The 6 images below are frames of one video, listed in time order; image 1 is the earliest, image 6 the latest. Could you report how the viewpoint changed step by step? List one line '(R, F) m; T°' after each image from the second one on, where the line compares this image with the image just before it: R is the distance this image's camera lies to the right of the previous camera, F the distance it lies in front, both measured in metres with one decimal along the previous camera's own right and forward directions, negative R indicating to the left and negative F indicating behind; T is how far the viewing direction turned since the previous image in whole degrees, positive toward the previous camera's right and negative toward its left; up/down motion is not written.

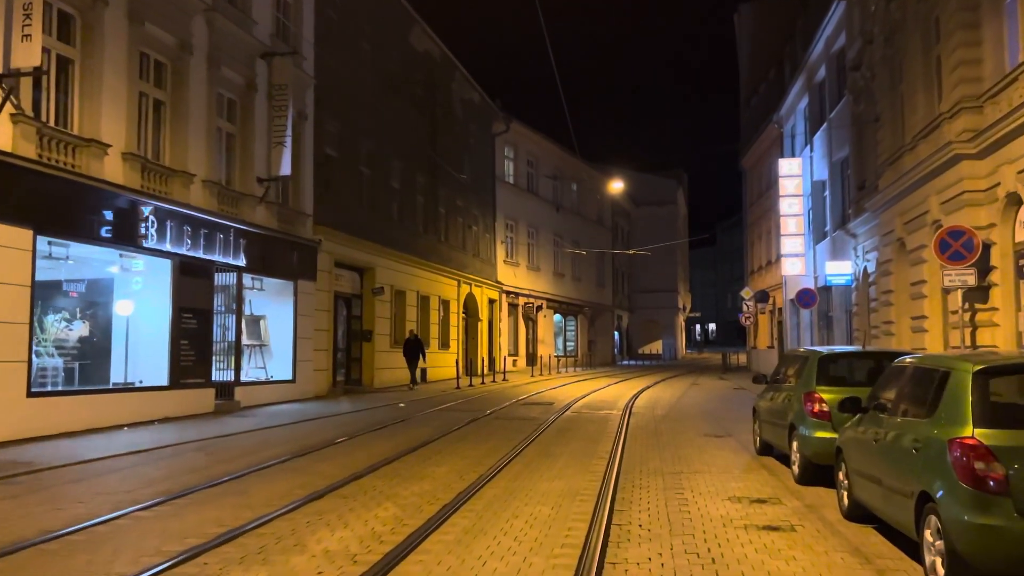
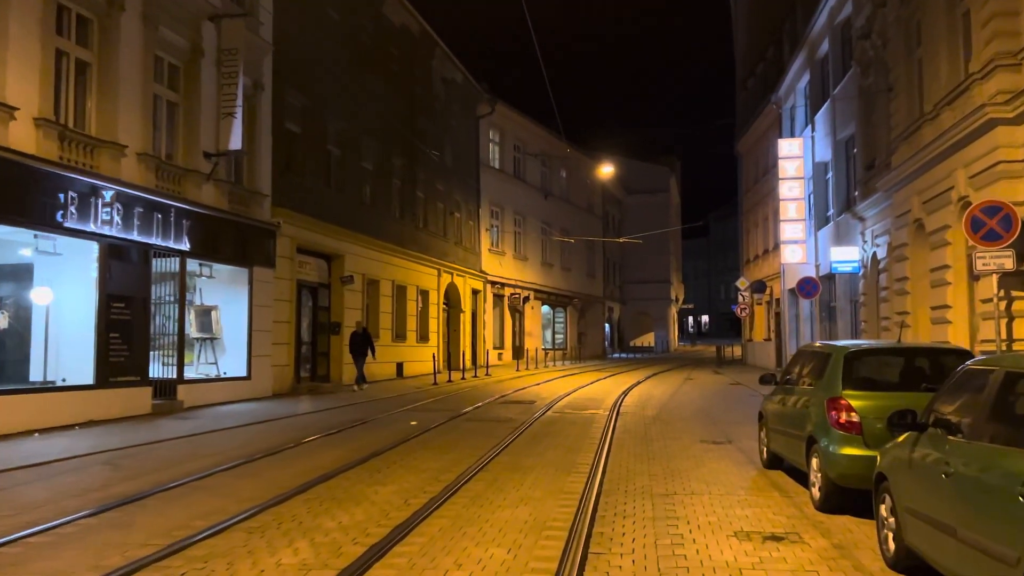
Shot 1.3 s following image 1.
(+0.4, +1.8) m; +1°
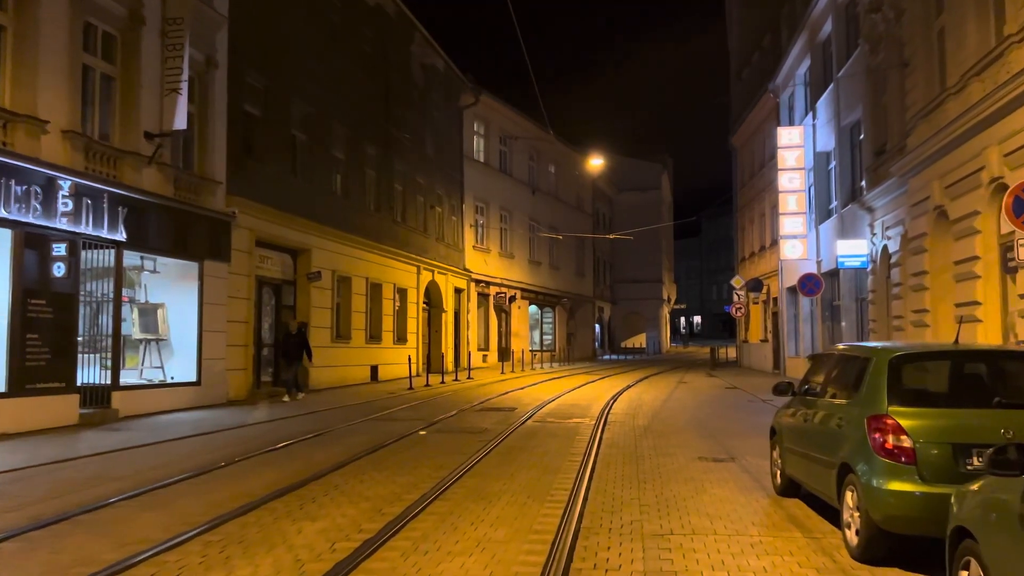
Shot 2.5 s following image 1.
(+0.3, +1.7) m; +1°
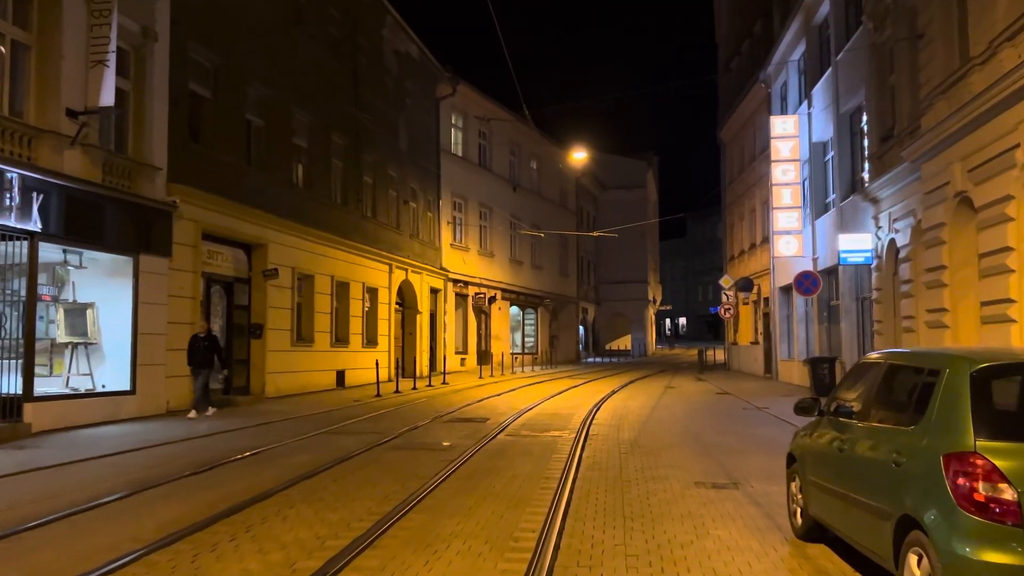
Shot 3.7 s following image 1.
(+0.3, +1.7) m; +1°
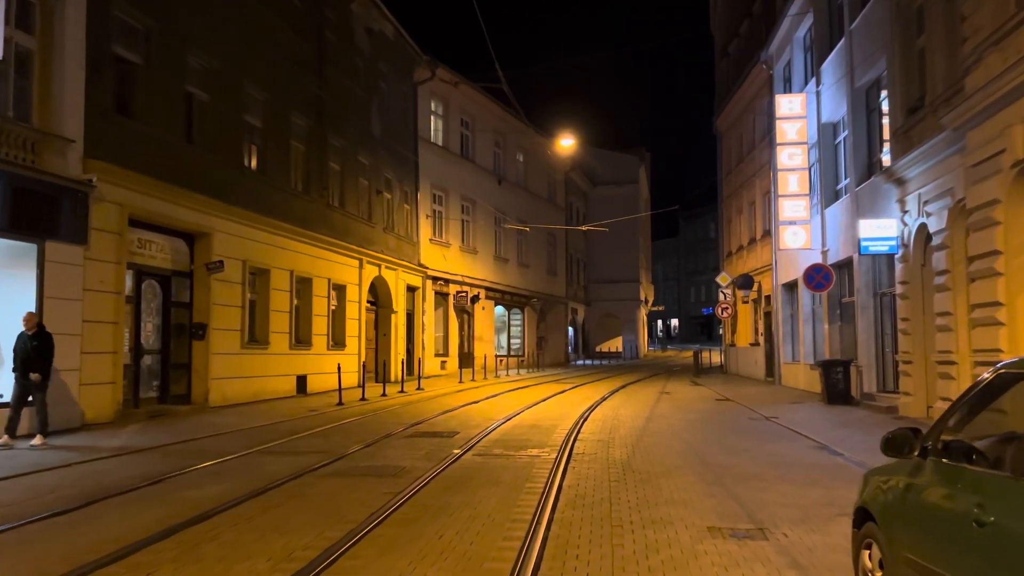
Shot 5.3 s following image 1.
(+0.3, +2.2) m; +1°
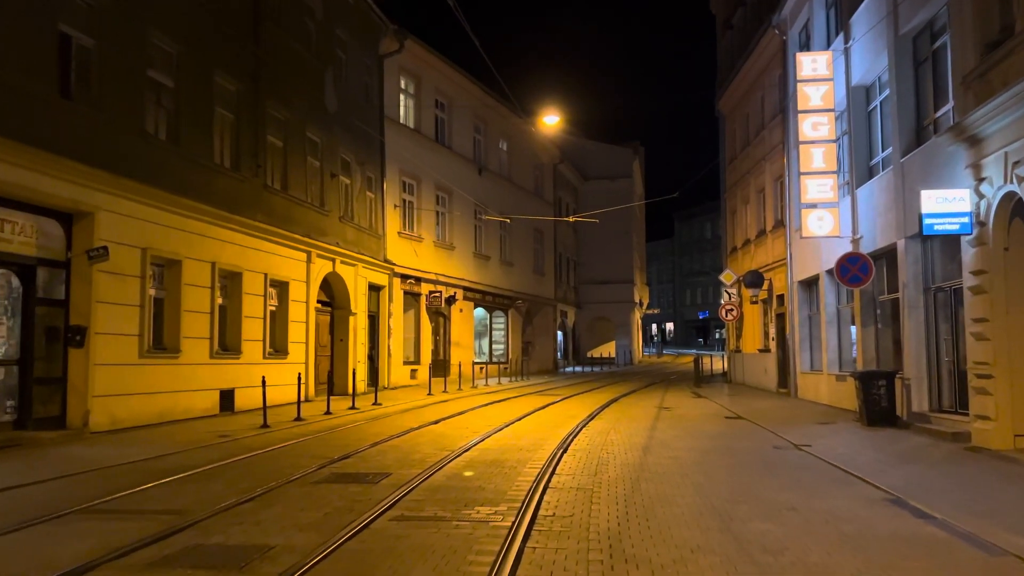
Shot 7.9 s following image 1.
(+0.5, +3.6) m; 0°
